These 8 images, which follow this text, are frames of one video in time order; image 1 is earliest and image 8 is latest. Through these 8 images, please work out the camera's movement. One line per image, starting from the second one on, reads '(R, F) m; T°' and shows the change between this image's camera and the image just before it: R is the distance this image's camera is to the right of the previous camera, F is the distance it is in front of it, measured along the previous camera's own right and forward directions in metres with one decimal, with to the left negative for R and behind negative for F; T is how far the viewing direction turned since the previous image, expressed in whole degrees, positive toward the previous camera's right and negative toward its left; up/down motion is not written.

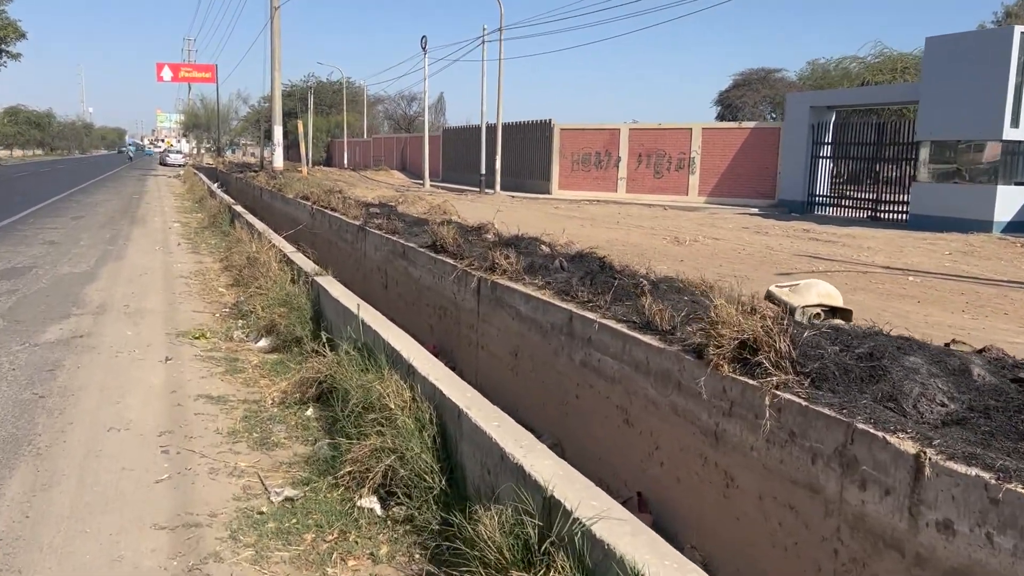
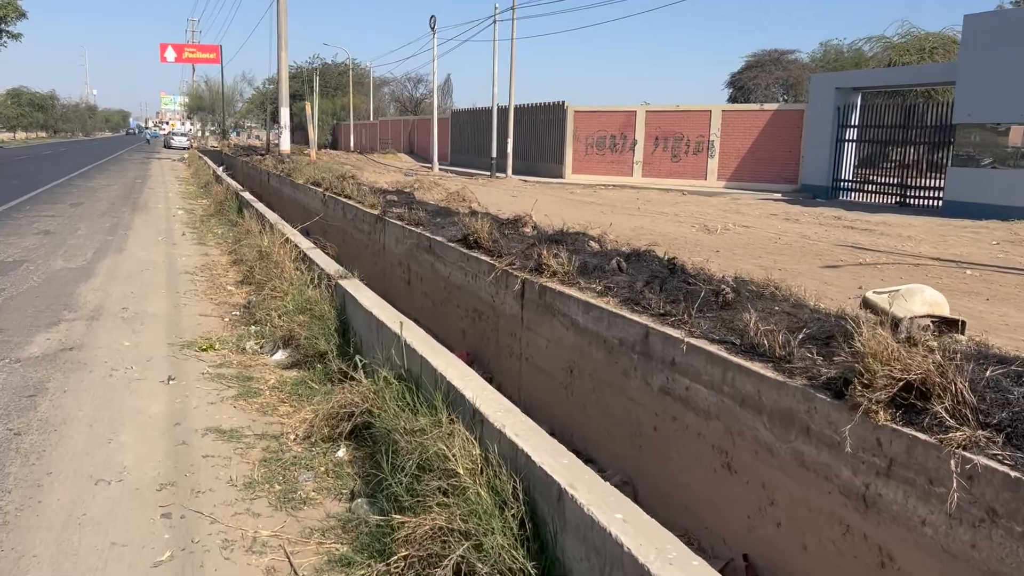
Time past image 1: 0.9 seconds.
(-0.4, +1.0) m; 0°
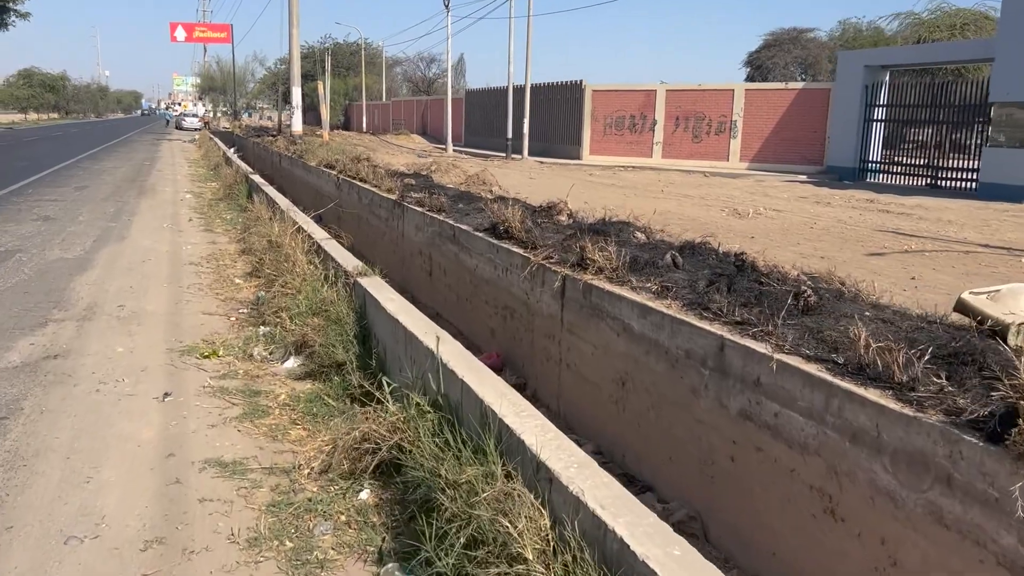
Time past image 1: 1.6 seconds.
(-0.2, +0.8) m; -1°
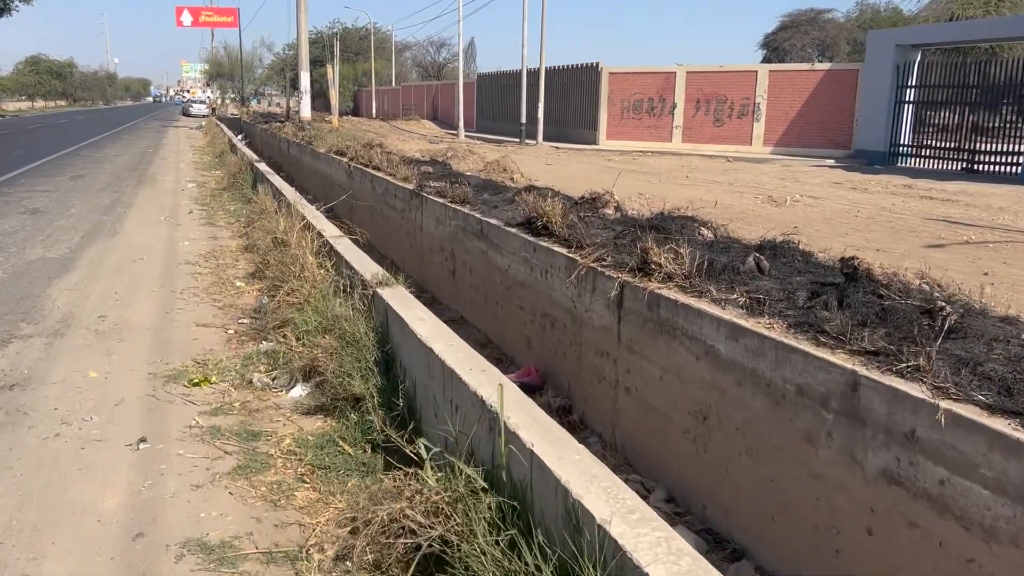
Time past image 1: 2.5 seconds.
(-0.2, +1.0) m; -1°
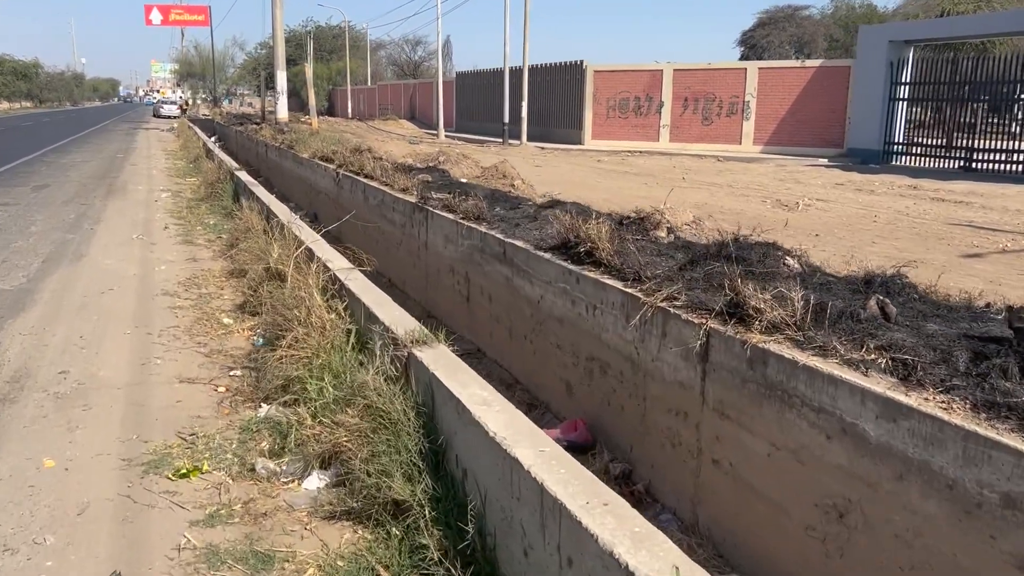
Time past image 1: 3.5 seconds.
(-0.4, +1.0) m; +2°
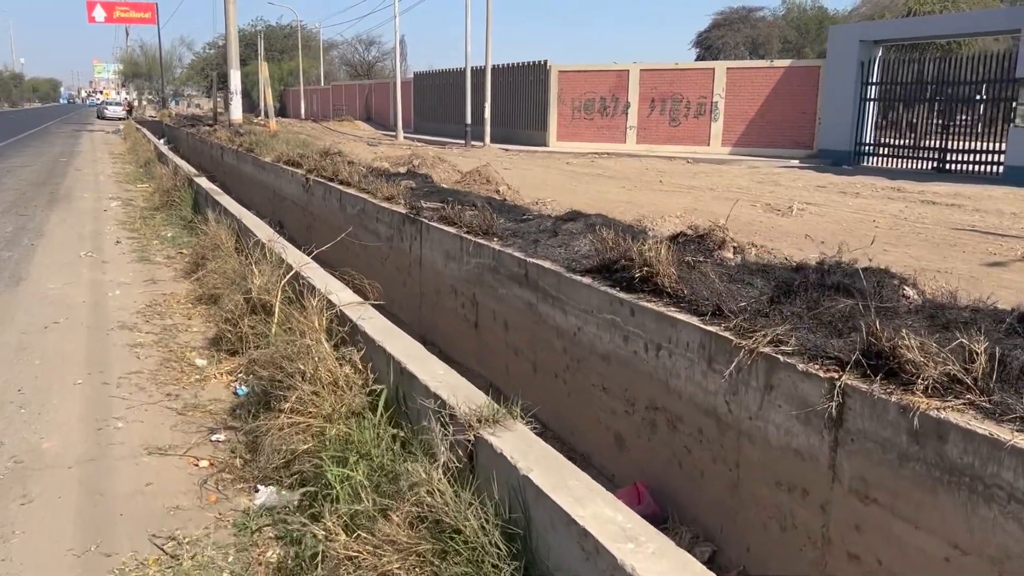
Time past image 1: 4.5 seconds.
(-0.5, +1.0) m; +3°
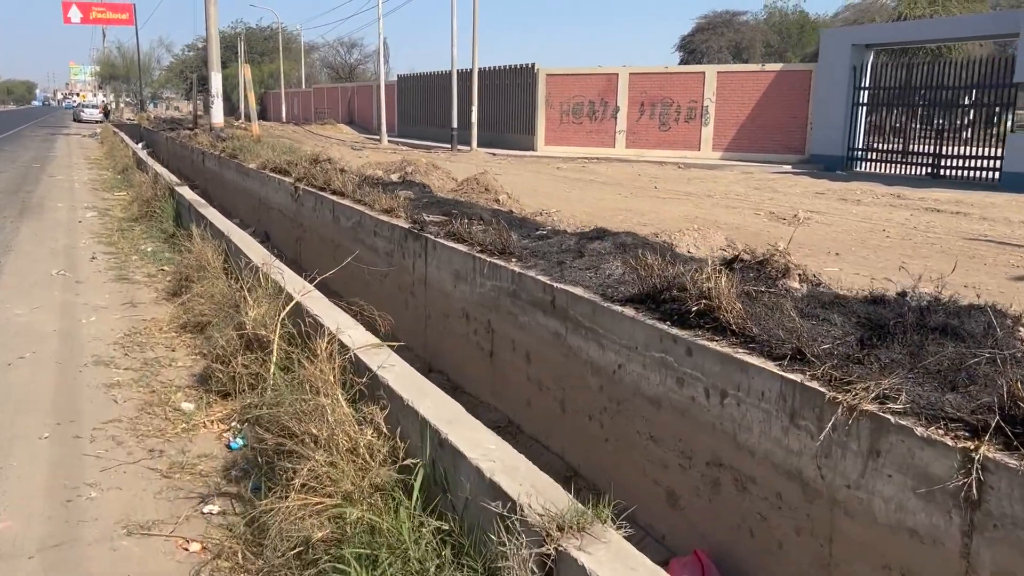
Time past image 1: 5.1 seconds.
(-0.3, +0.6) m; +1°
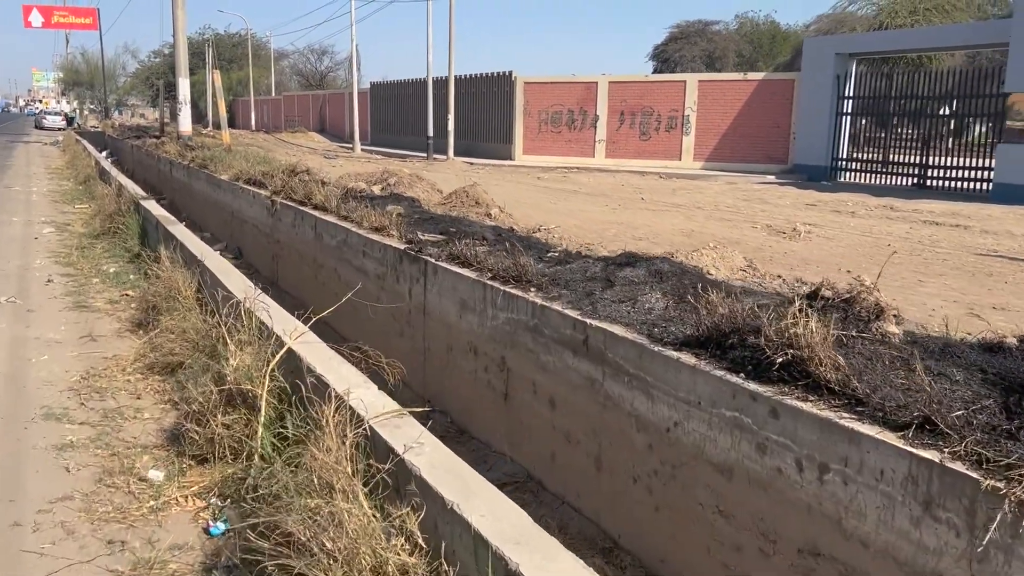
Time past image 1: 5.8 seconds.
(-0.3, +0.7) m; +2°
